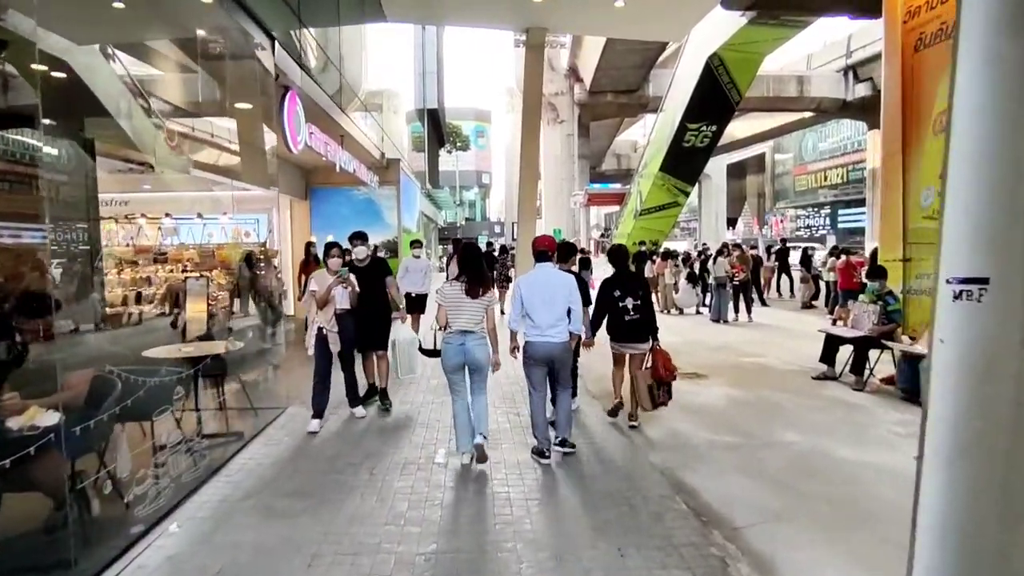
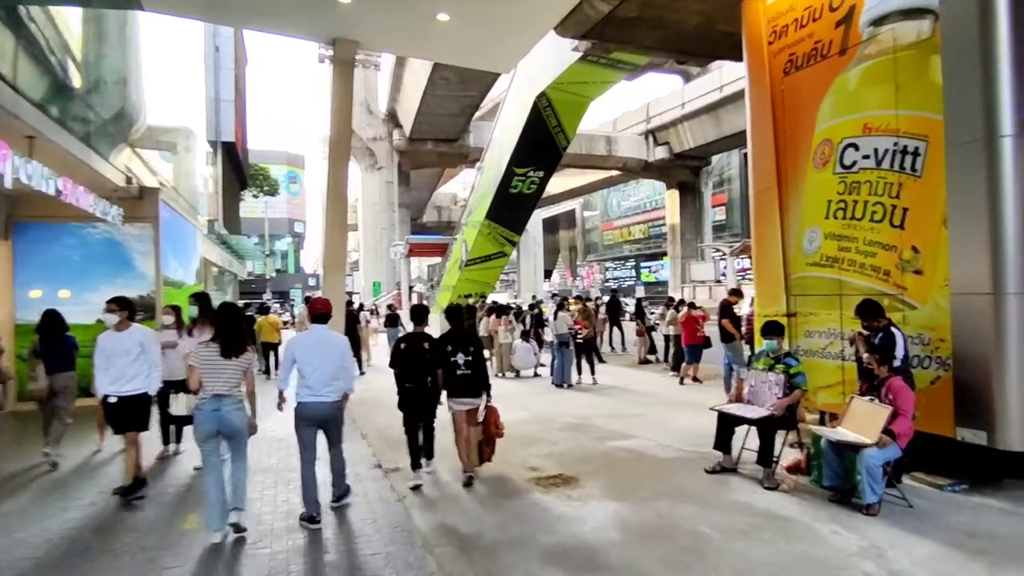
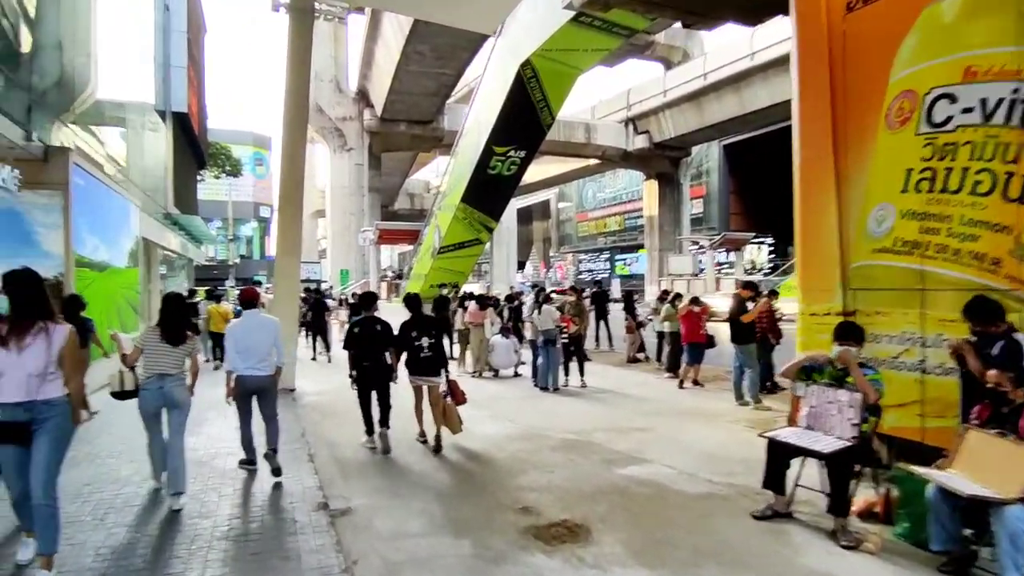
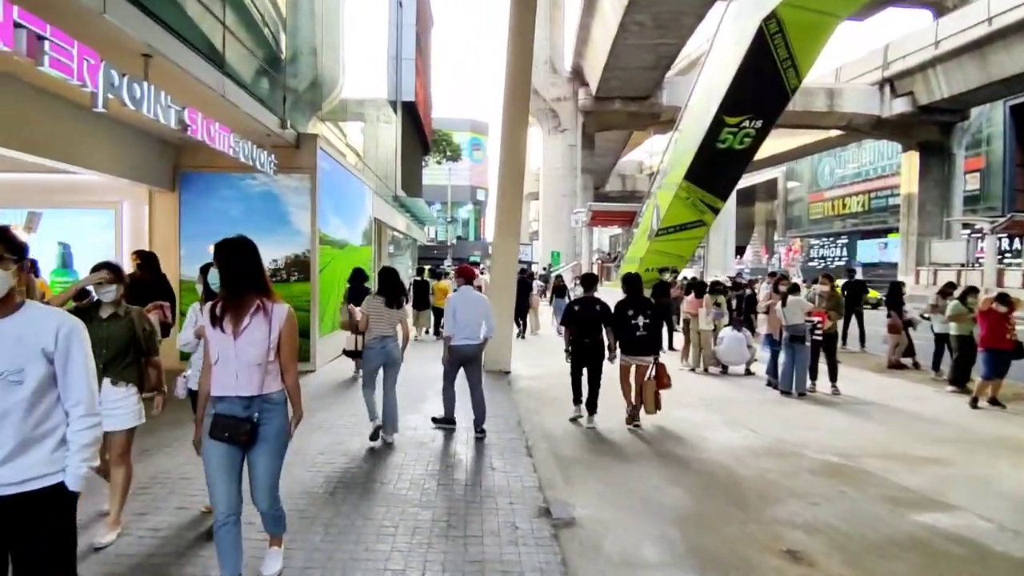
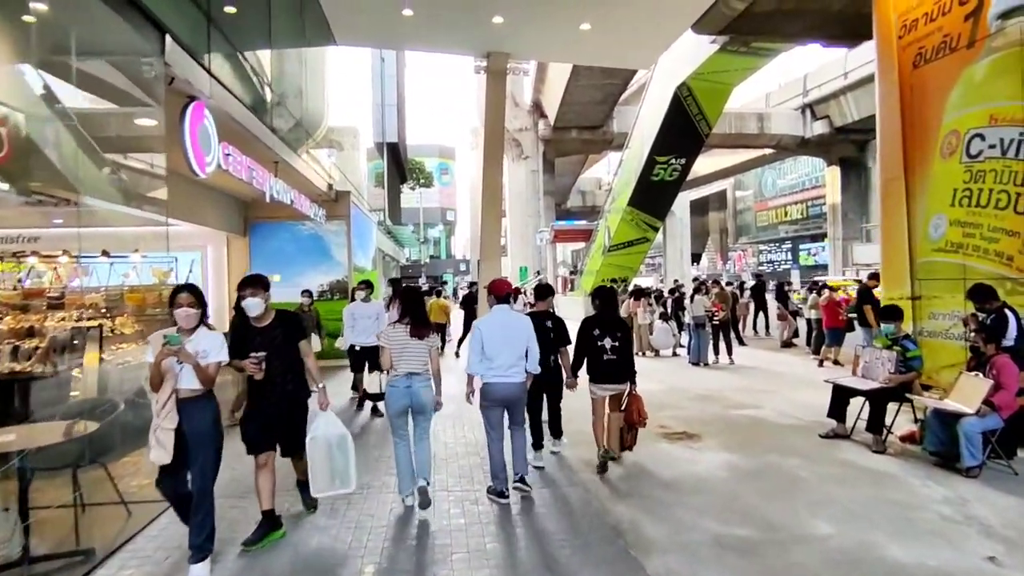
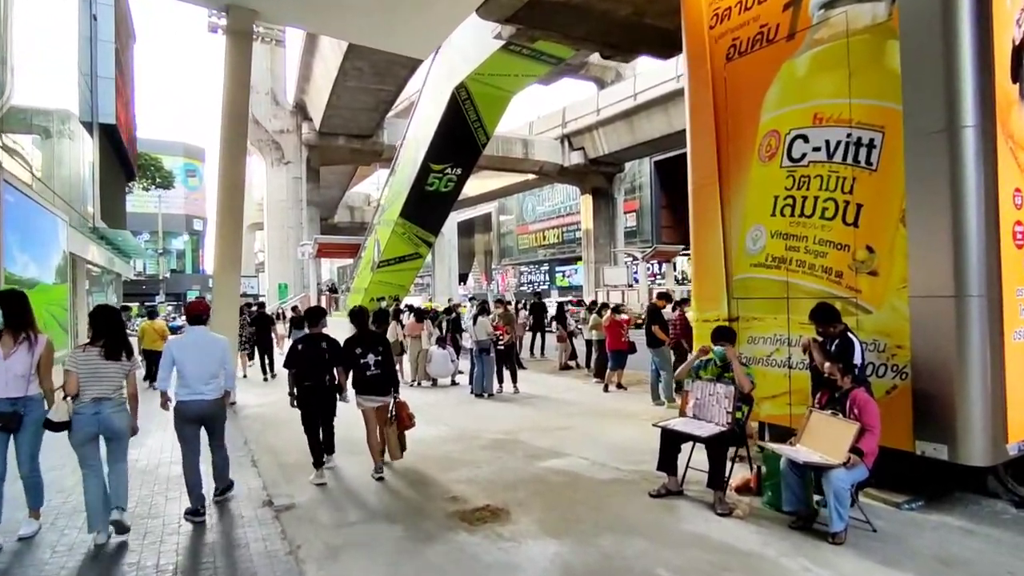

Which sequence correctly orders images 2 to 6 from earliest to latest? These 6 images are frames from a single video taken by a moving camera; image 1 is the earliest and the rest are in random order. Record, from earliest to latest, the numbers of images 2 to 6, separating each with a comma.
5, 2, 6, 3, 4
